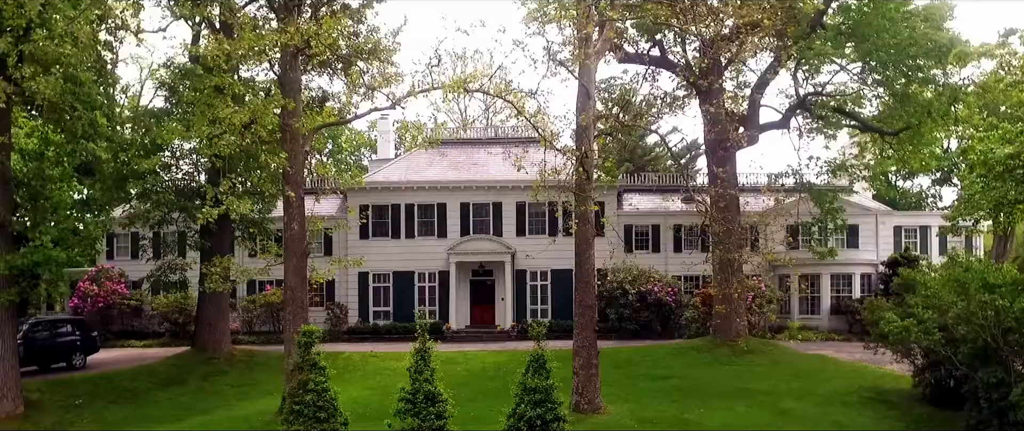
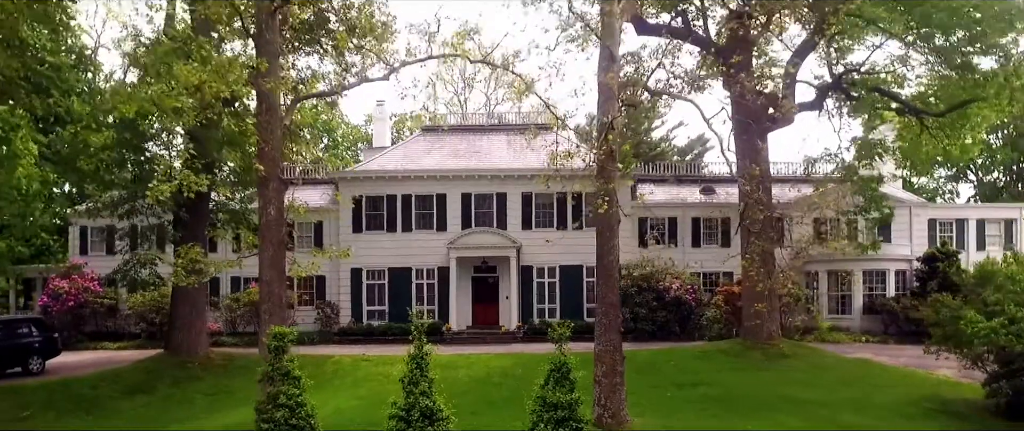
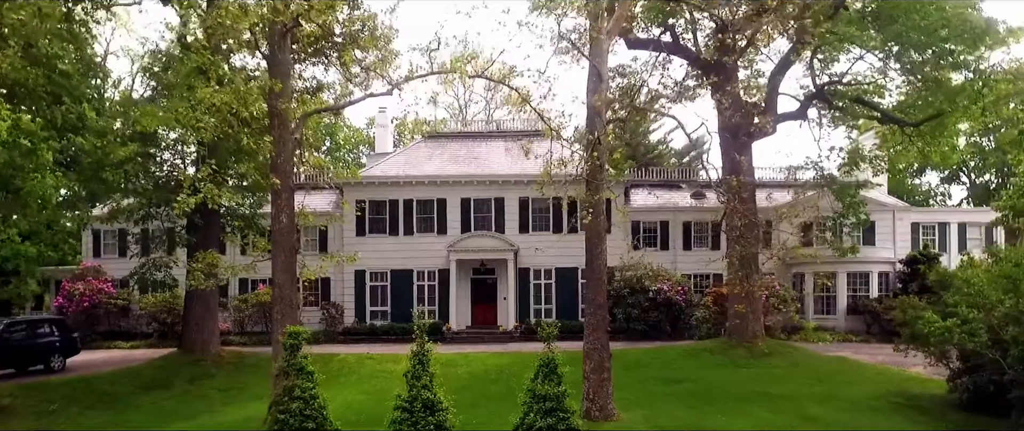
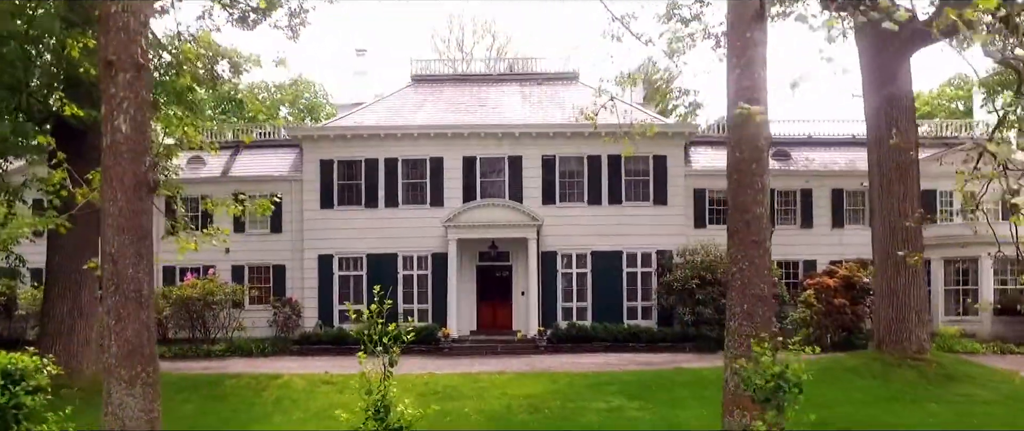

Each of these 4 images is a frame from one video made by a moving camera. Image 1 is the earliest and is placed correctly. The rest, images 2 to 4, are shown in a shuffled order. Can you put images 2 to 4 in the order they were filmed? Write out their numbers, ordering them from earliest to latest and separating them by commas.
3, 2, 4
